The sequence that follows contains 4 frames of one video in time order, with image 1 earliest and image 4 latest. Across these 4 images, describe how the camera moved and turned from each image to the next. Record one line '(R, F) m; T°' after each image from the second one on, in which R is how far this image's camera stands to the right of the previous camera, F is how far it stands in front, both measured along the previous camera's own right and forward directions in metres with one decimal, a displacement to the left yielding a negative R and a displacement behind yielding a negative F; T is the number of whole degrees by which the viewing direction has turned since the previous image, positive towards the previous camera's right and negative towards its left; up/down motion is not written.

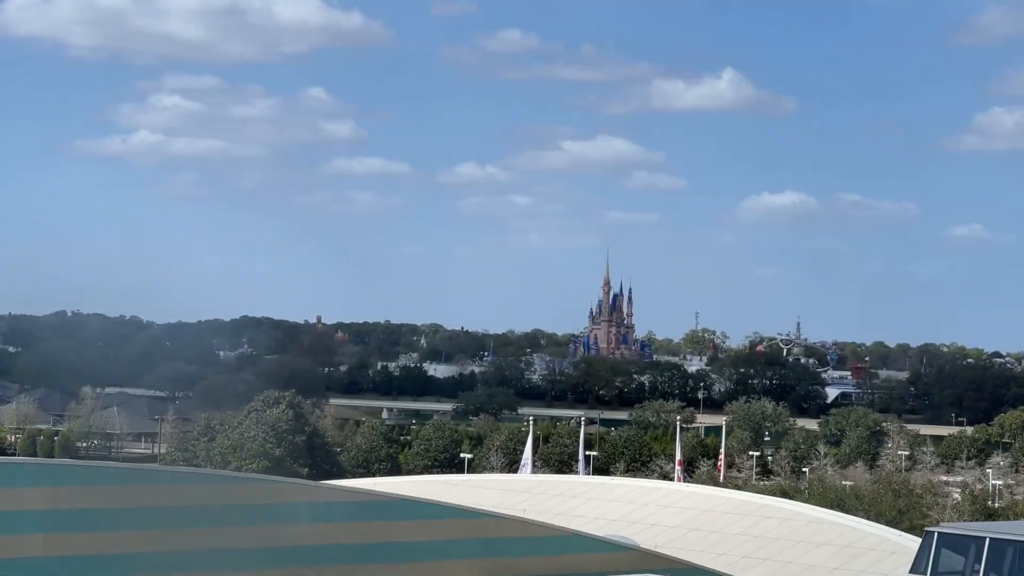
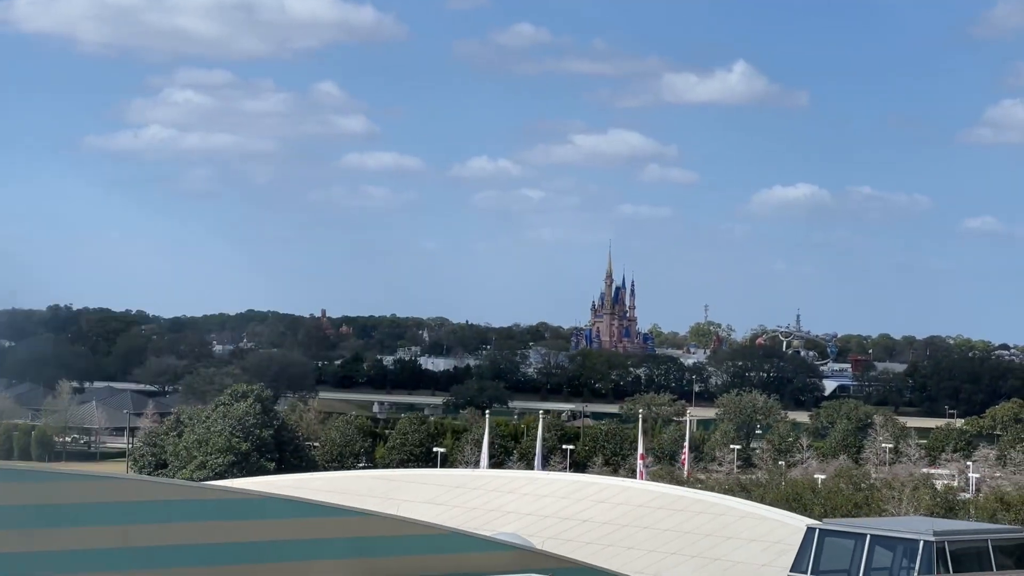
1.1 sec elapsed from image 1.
(+0.8, +0.5) m; 0°
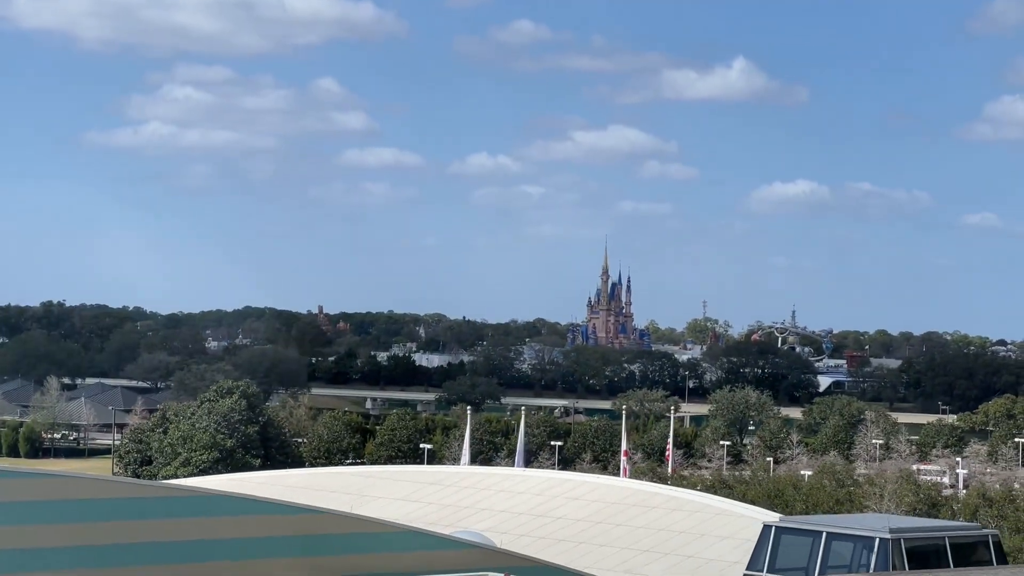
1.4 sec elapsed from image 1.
(+0.2, +0.1) m; 0°
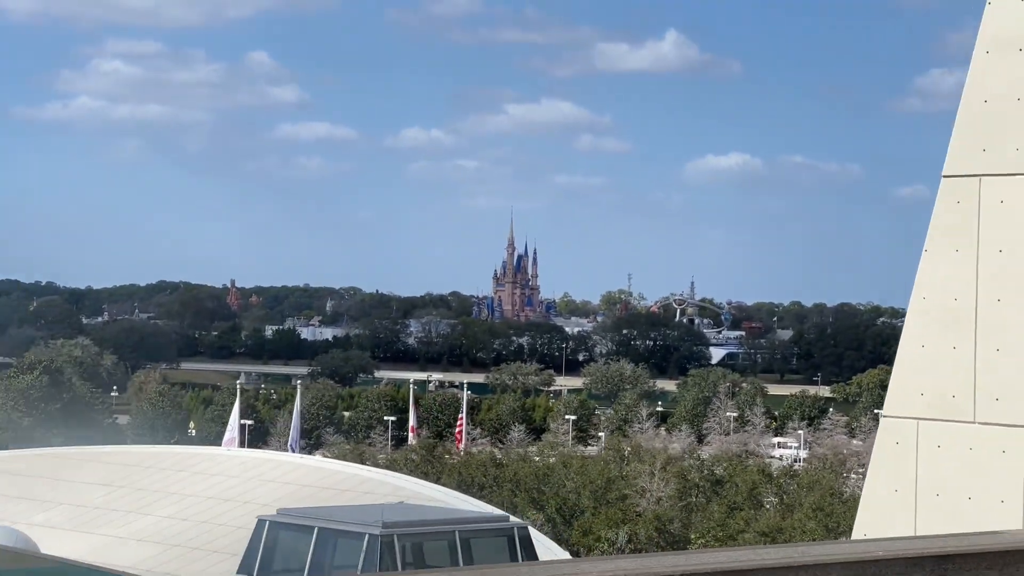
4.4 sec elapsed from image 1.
(+2.2, +1.6) m; +2°
